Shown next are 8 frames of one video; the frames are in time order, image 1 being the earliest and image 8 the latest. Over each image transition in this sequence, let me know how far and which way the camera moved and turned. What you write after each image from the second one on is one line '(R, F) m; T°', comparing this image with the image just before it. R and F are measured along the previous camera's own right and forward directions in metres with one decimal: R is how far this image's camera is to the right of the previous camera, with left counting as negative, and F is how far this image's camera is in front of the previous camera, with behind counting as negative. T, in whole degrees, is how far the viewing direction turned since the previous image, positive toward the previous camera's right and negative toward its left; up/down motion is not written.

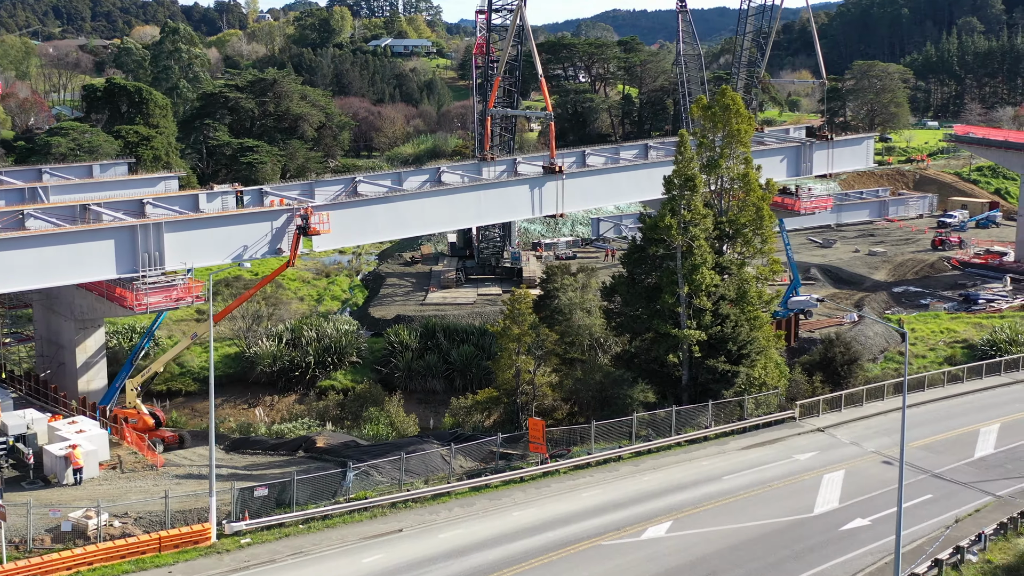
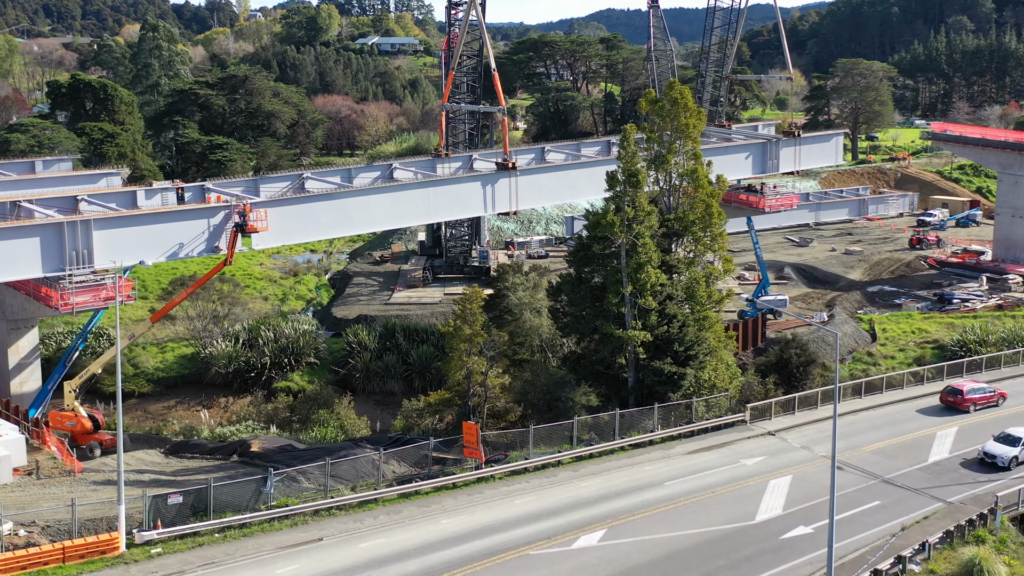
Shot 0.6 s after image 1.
(+1.1, +0.9) m; 0°
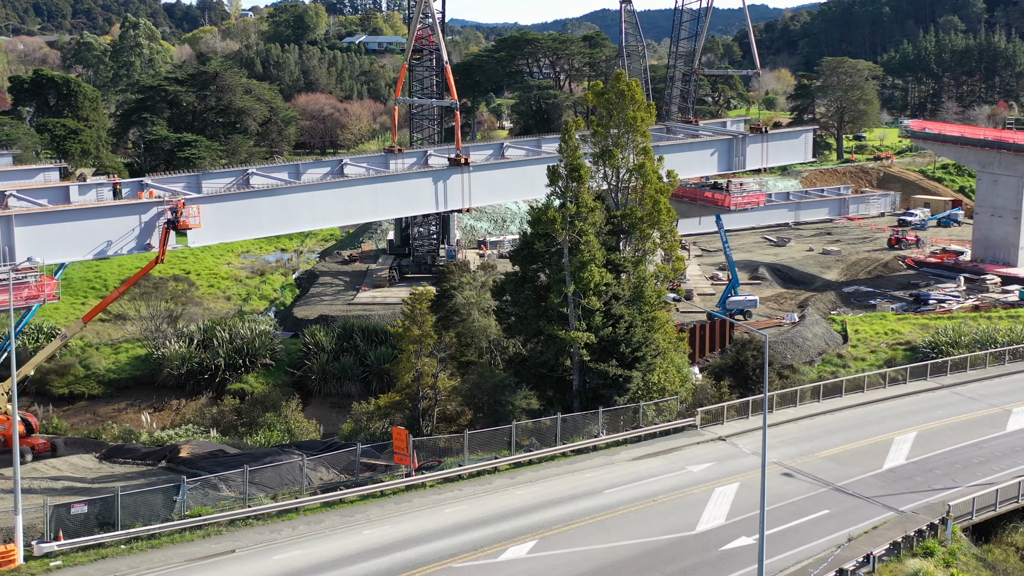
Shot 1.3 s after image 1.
(+1.1, +1.1) m; 0°
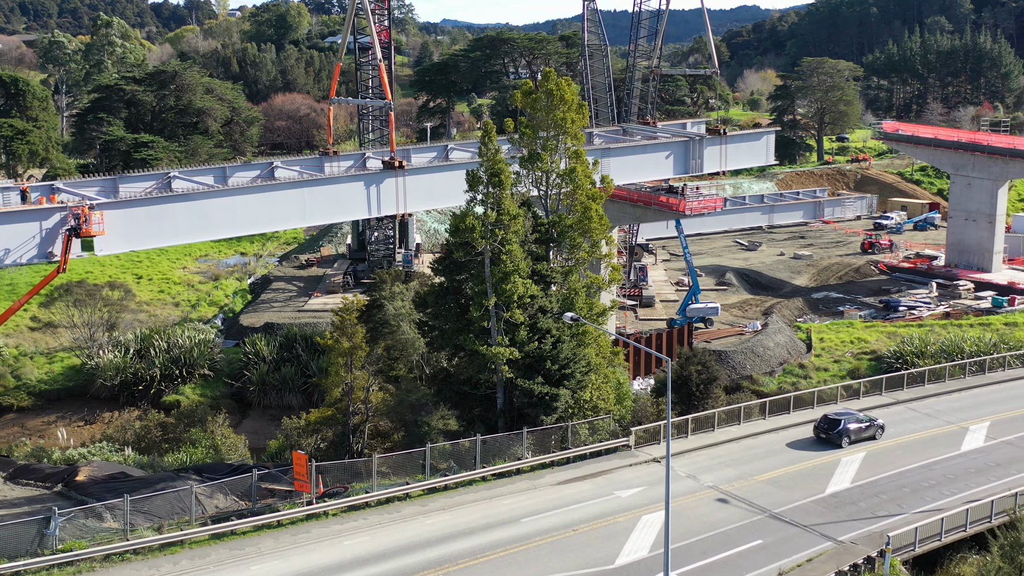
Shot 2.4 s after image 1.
(+1.4, +1.7) m; 0°
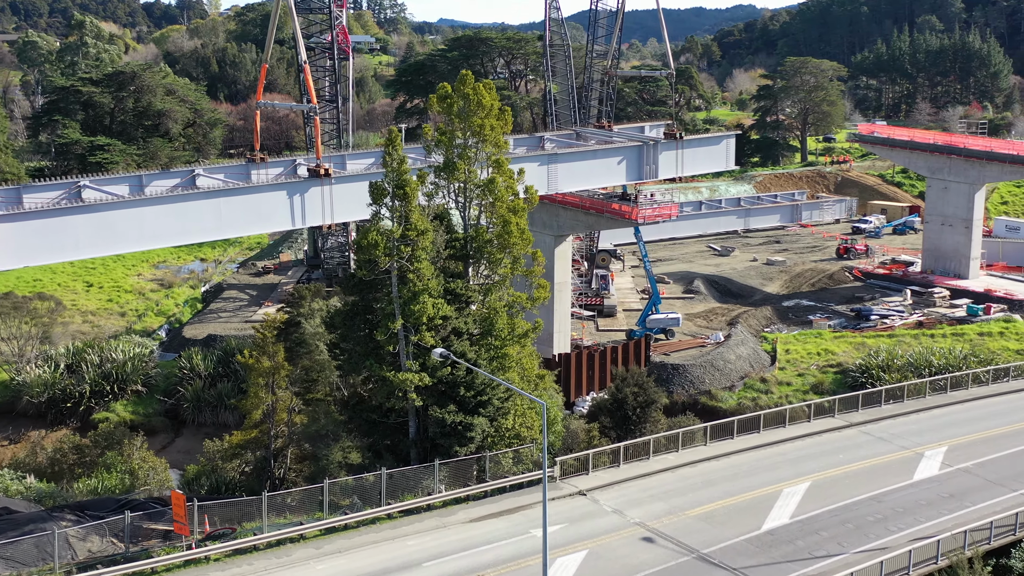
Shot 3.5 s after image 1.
(+1.5, +1.9) m; 0°
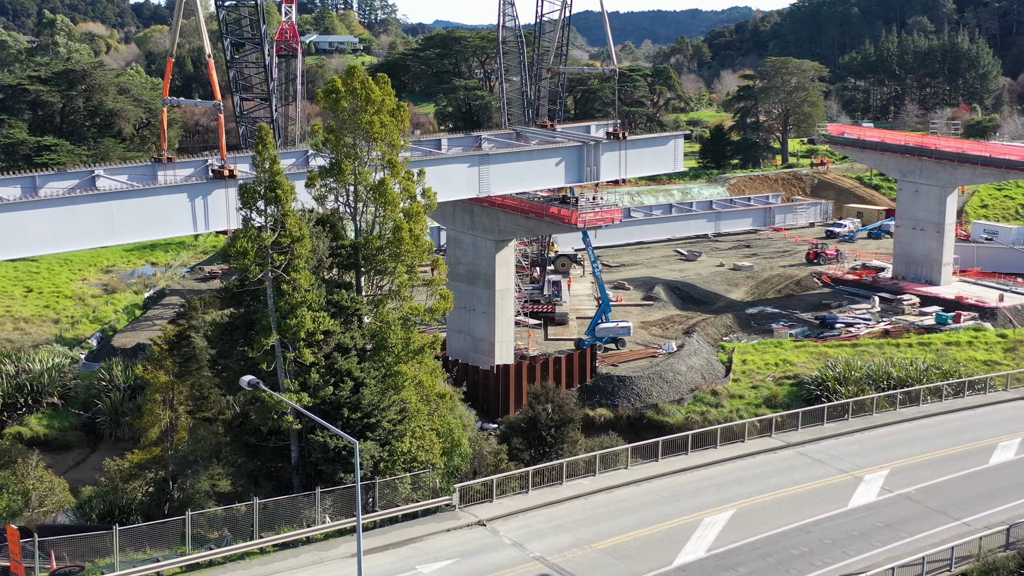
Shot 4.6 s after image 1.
(+1.7, +2.0) m; 0°
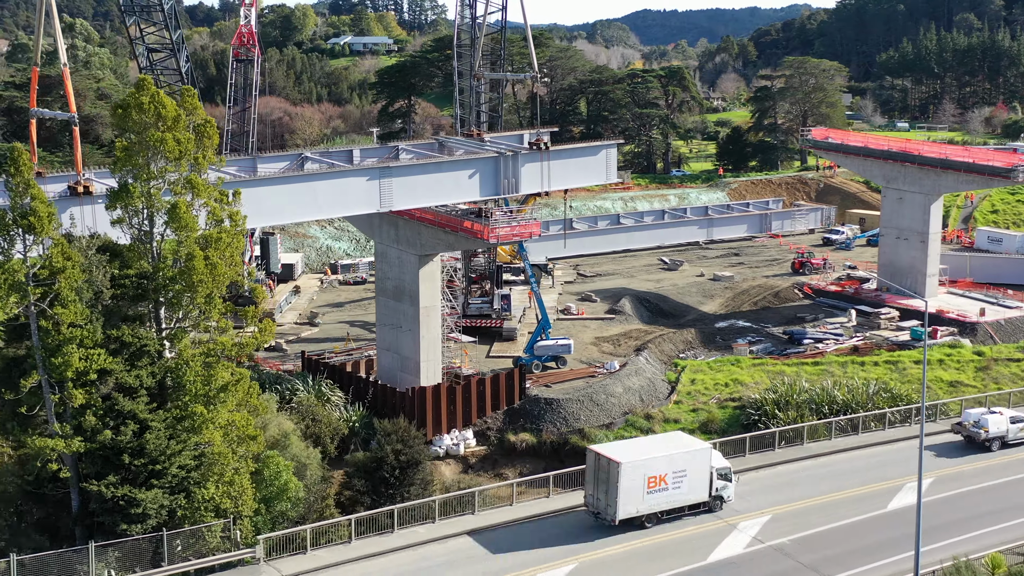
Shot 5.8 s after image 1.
(+3.9, +2.1) m; -3°
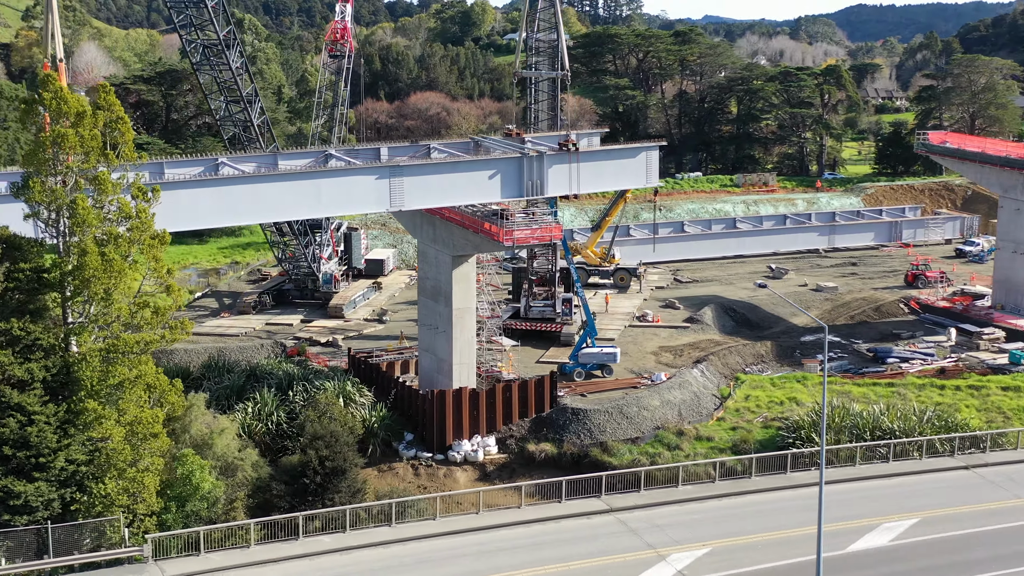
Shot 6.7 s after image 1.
(+4.8, +1.5) m; -9°
